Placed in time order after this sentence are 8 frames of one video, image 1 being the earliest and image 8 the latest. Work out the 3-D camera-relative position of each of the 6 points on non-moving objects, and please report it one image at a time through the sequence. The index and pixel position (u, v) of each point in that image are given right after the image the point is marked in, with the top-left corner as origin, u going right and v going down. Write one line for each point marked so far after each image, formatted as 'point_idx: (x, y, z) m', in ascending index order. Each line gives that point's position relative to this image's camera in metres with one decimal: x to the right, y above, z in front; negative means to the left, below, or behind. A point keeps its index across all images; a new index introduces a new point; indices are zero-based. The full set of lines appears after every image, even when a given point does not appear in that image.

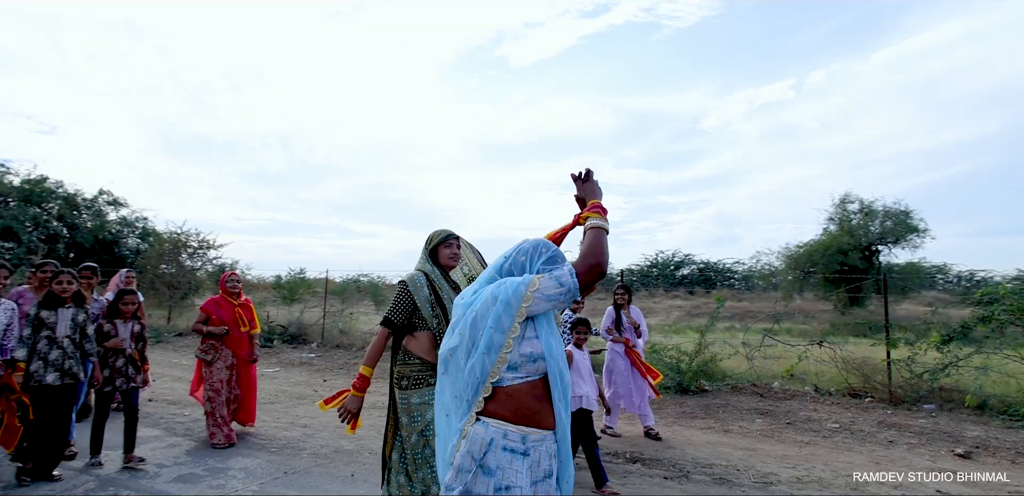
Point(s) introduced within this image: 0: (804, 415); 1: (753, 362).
0: (+4.1, -2.4, +7.7) m
1: (+4.4, -2.1, +10.1) m
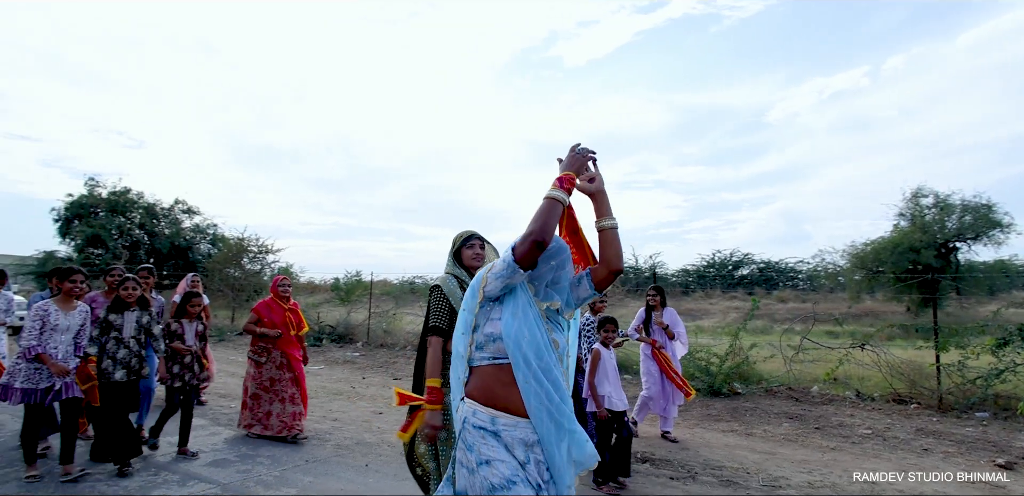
0: (+4.4, -2.4, +7.4) m
1: (+5.0, -2.1, +9.8) m
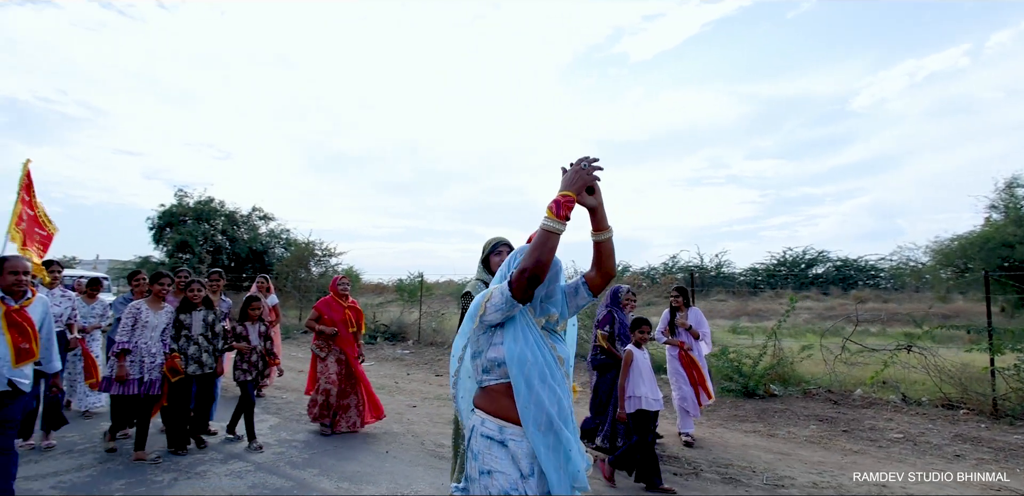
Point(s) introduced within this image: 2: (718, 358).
0: (+4.7, -2.3, +7.2) m
1: (+5.6, -2.1, +9.5) m
2: (+3.7, -2.0, +9.7) m
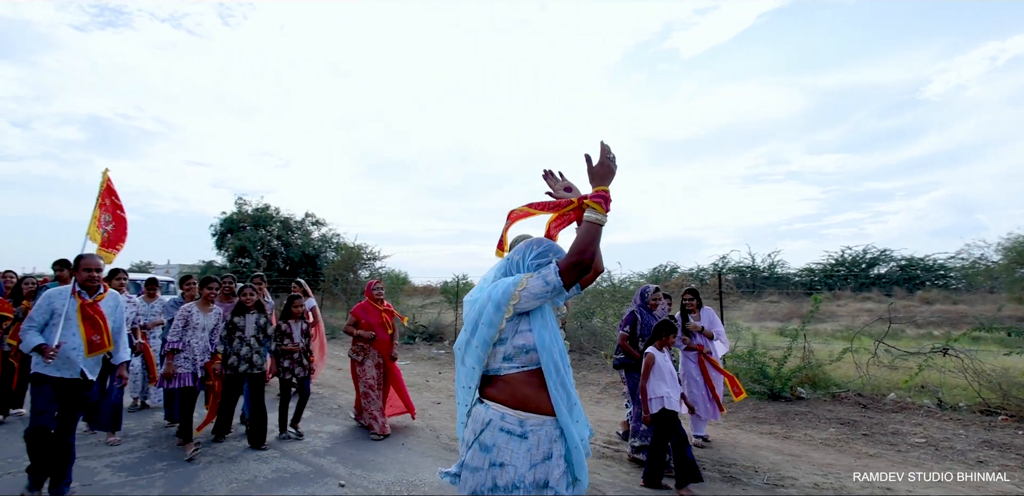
0: (+4.9, -2.3, +7.0) m
1: (+6.0, -2.1, +9.2) m
2: (+4.1, -2.0, +9.6) m
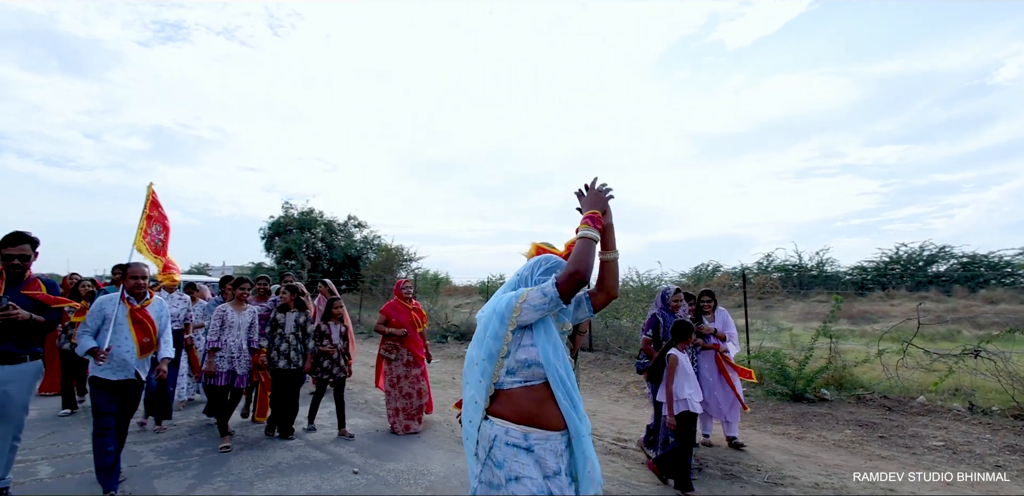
0: (+5.1, -2.3, +6.9) m
1: (+6.3, -2.1, +9.0) m
2: (+4.5, -2.0, +9.6) m
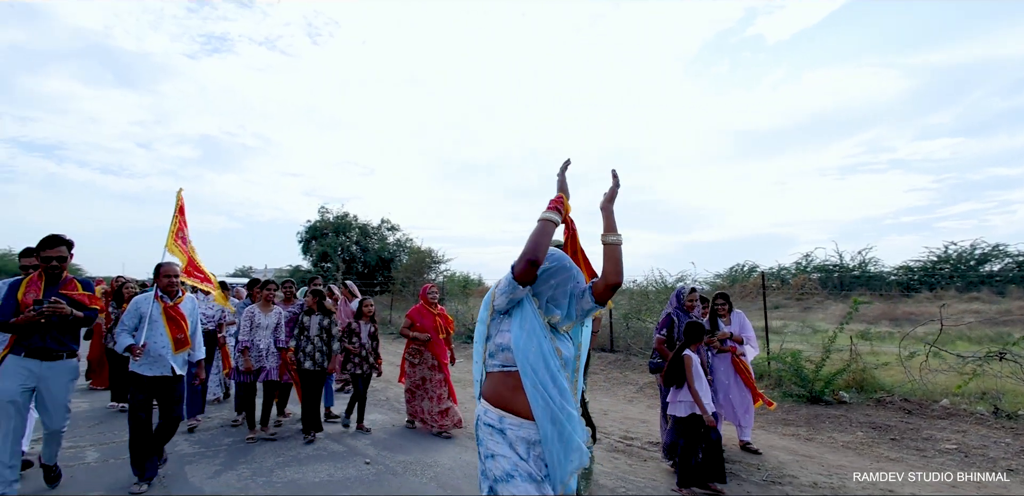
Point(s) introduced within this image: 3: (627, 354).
0: (+5.3, -2.4, +6.8) m
1: (+6.6, -2.1, +8.9) m
2: (+4.8, -2.0, +9.5) m
3: (+2.8, -2.6, +13.2) m
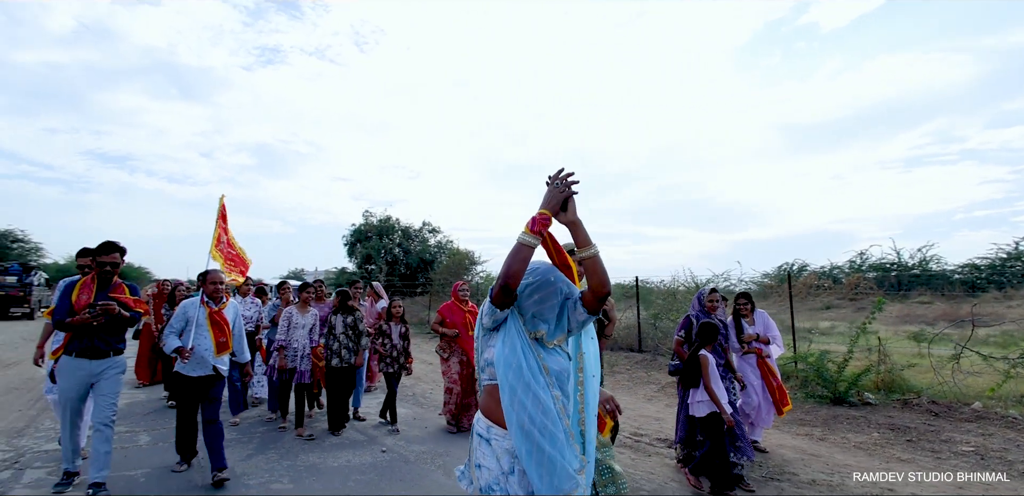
0: (+5.4, -2.3, +6.7) m
1: (+6.9, -2.1, +8.6) m
2: (+5.2, -2.0, +9.4) m
3: (+3.5, -2.6, +13.3) m
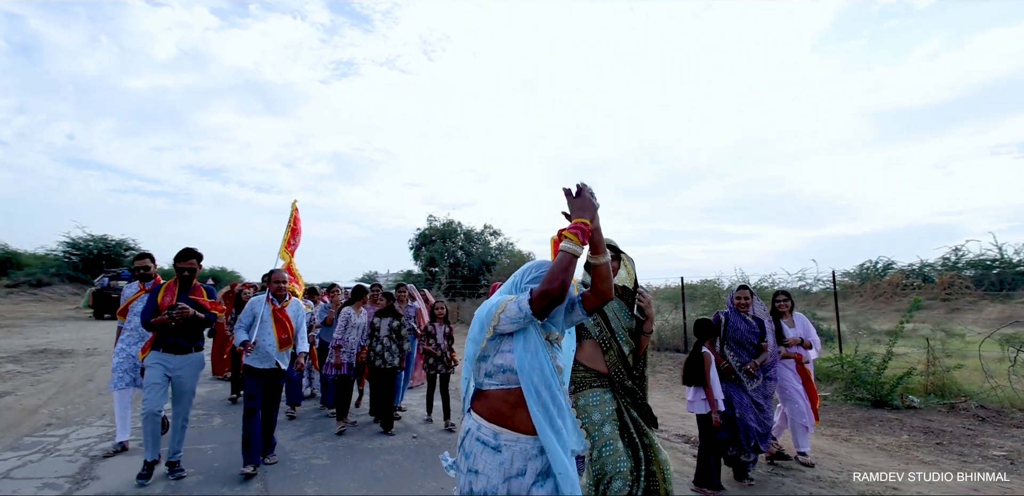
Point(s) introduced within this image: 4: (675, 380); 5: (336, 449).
0: (+5.7, -2.3, +6.5) m
1: (+7.4, -2.0, +8.2) m
2: (+5.8, -2.0, +9.2) m
3: (+4.6, -2.6, +13.2) m
4: (+3.2, -2.6, +10.7) m
5: (-1.9, -2.2, +5.9) m
